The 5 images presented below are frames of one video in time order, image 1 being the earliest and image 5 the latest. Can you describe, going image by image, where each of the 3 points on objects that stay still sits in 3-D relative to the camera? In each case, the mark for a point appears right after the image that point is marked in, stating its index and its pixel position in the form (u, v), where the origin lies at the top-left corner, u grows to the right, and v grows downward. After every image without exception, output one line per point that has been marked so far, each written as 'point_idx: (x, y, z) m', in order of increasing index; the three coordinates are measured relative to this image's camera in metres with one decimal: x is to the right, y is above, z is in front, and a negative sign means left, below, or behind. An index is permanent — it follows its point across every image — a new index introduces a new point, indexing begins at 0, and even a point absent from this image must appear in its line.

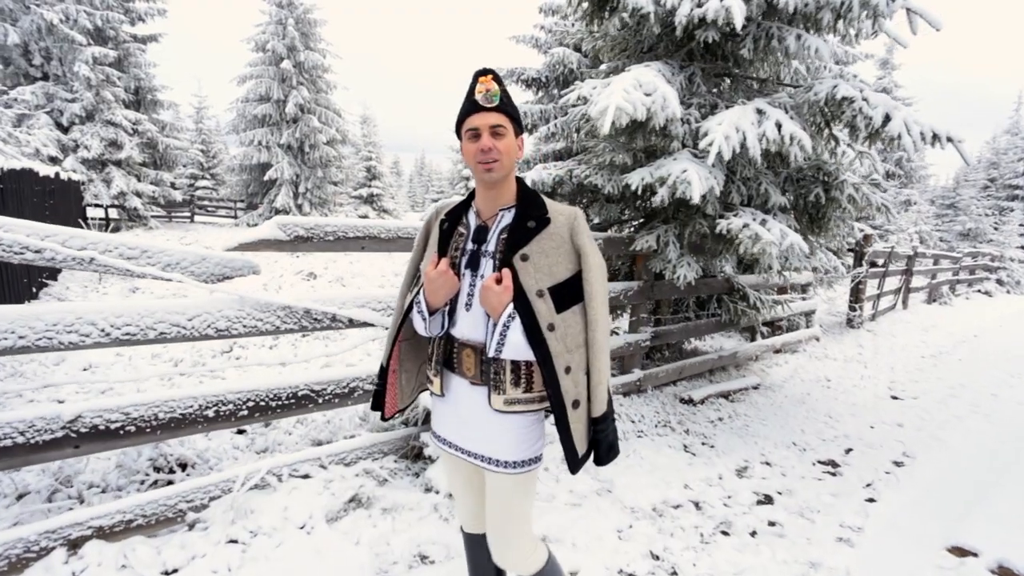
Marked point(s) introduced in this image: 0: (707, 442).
0: (+1.7, -1.3, +4.4) m
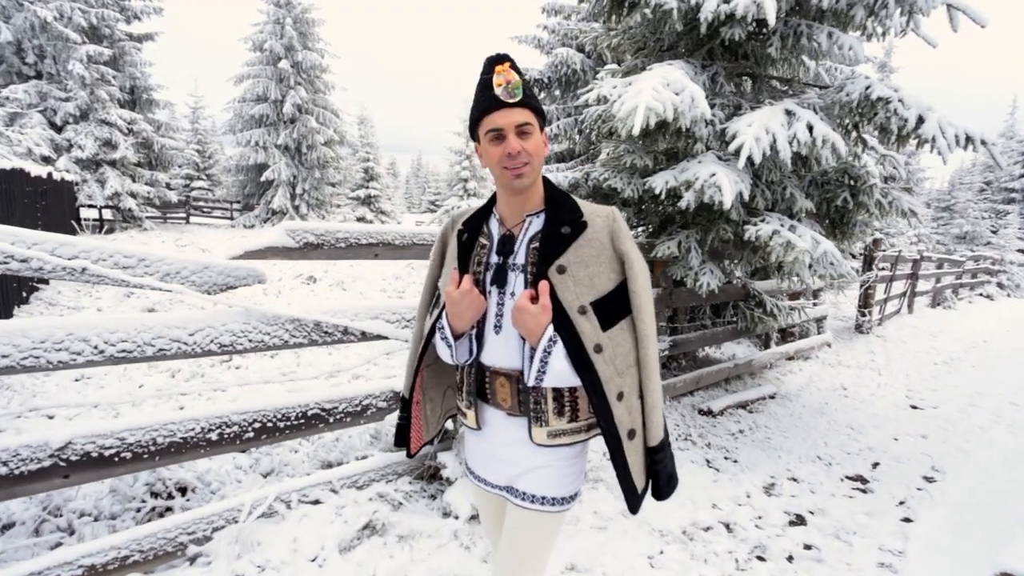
0: (+1.8, -1.4, +4.2) m
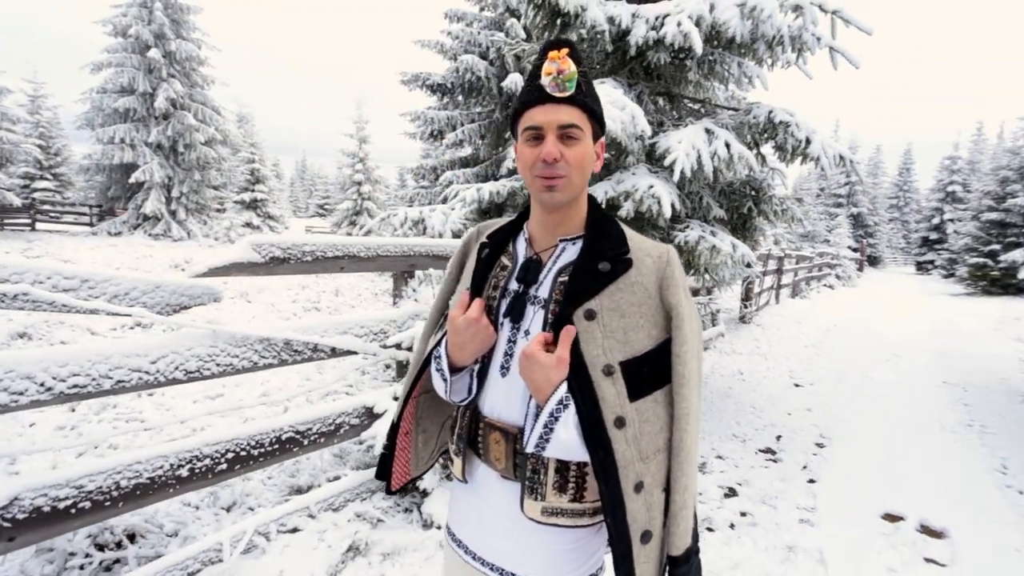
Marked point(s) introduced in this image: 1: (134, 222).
0: (+1.4, -1.4, +4.6) m
1: (-14.3, +2.5, +18.9) m
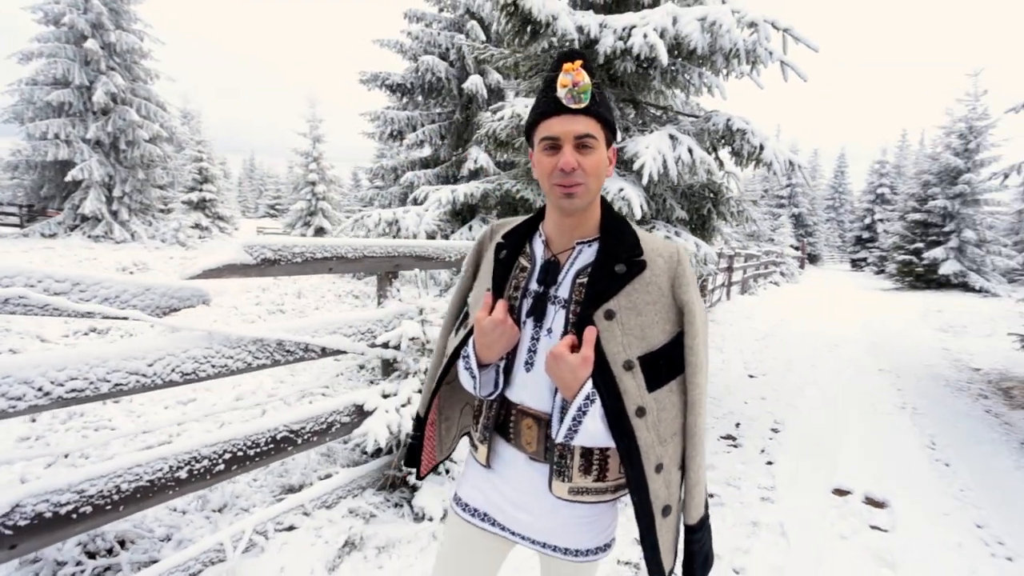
0: (+1.2, -1.4, +4.8) m
1: (-15.7, +2.3, +17.7) m
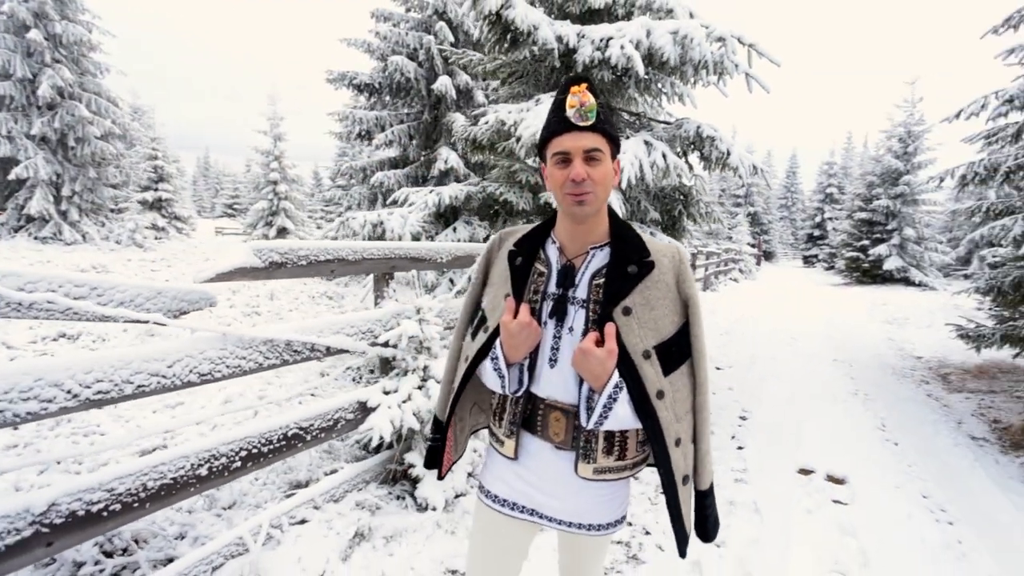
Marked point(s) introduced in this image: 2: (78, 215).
0: (+1.0, -1.4, +5.1) m
1: (-16.7, +2.1, +16.8) m
2: (-15.2, +2.6, +17.6) m
